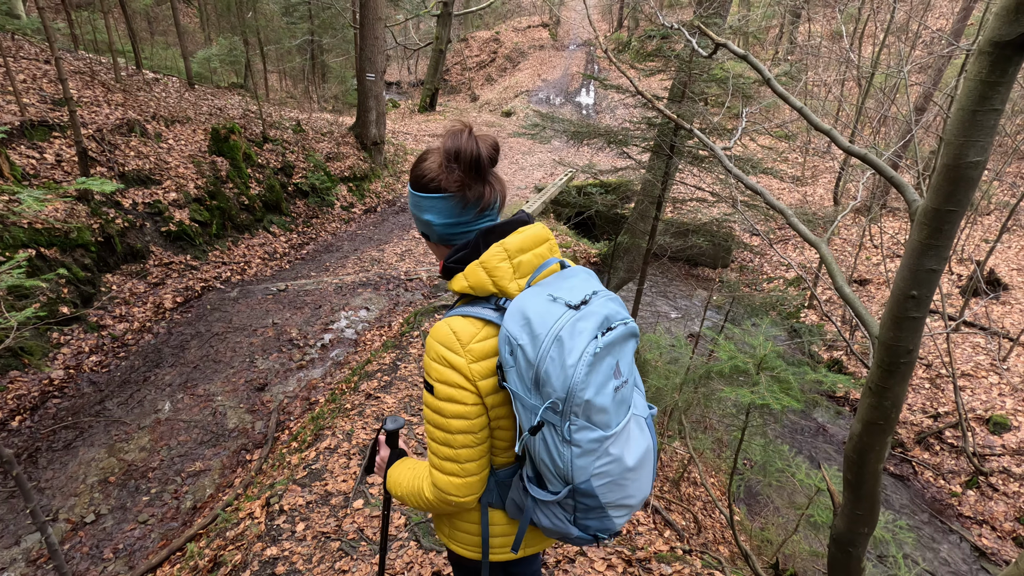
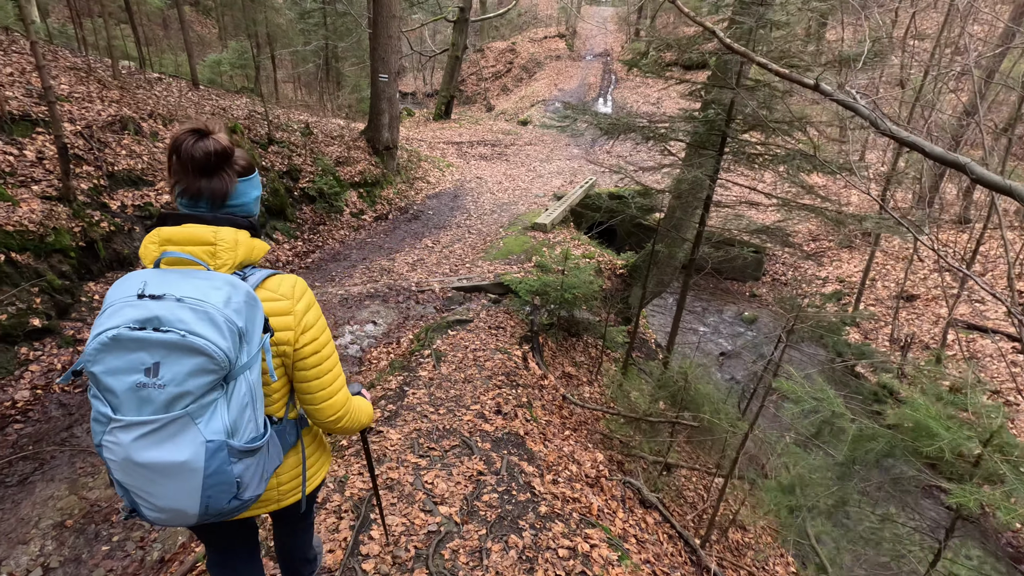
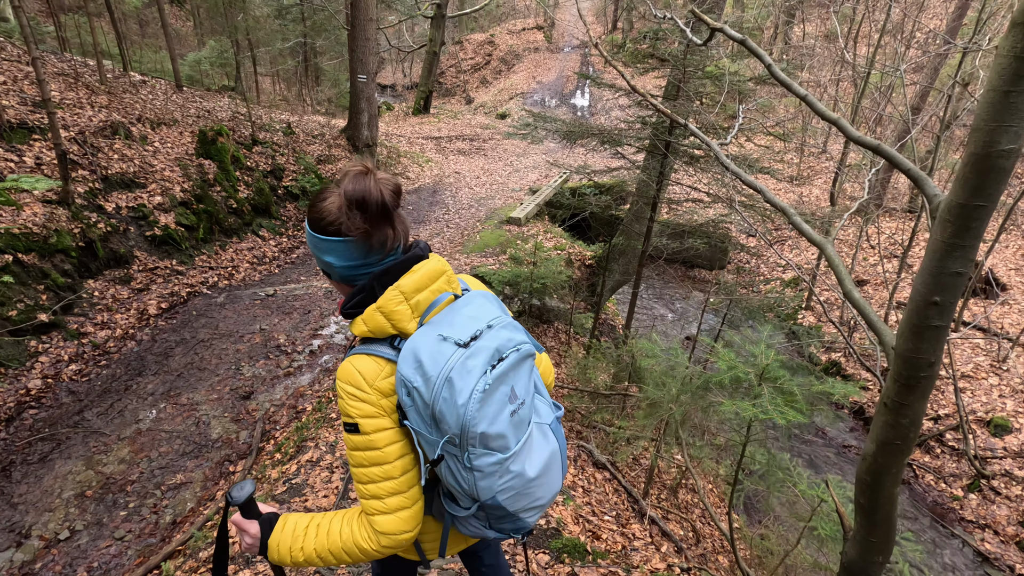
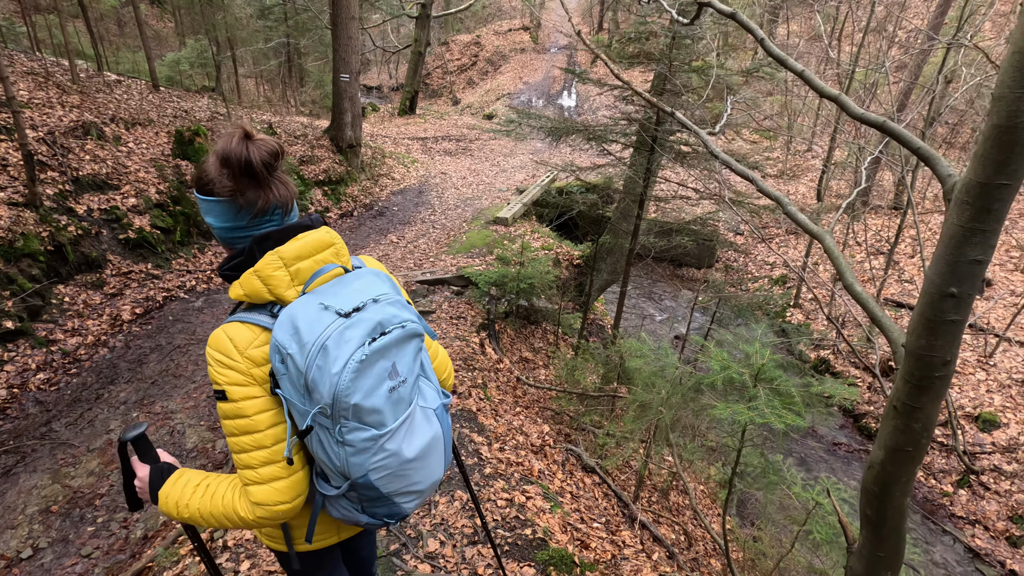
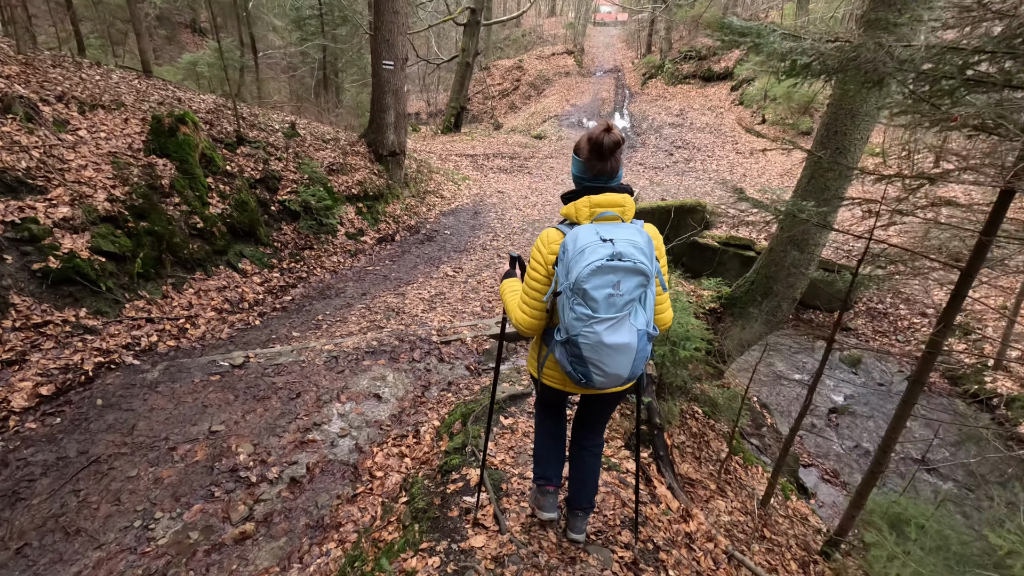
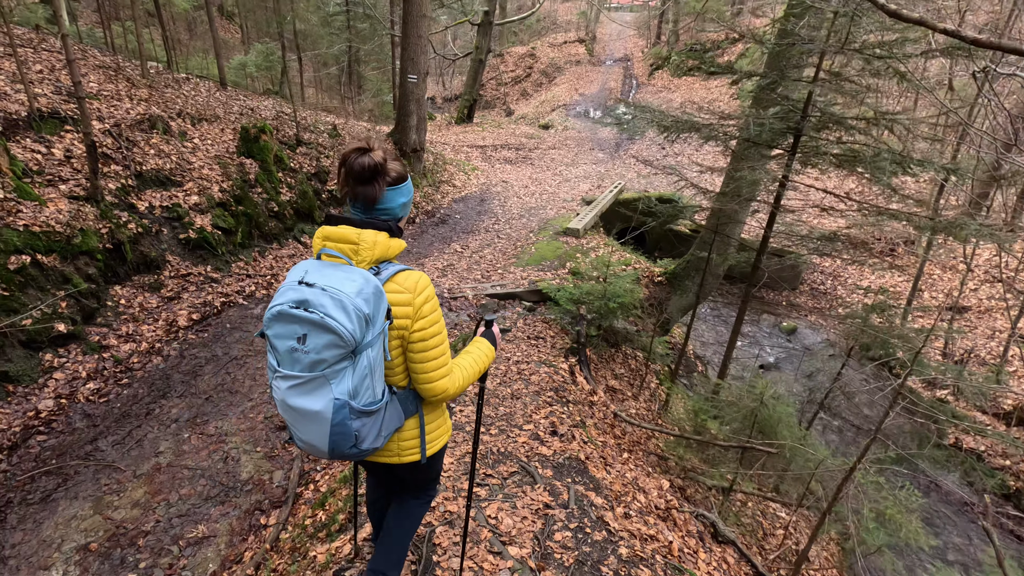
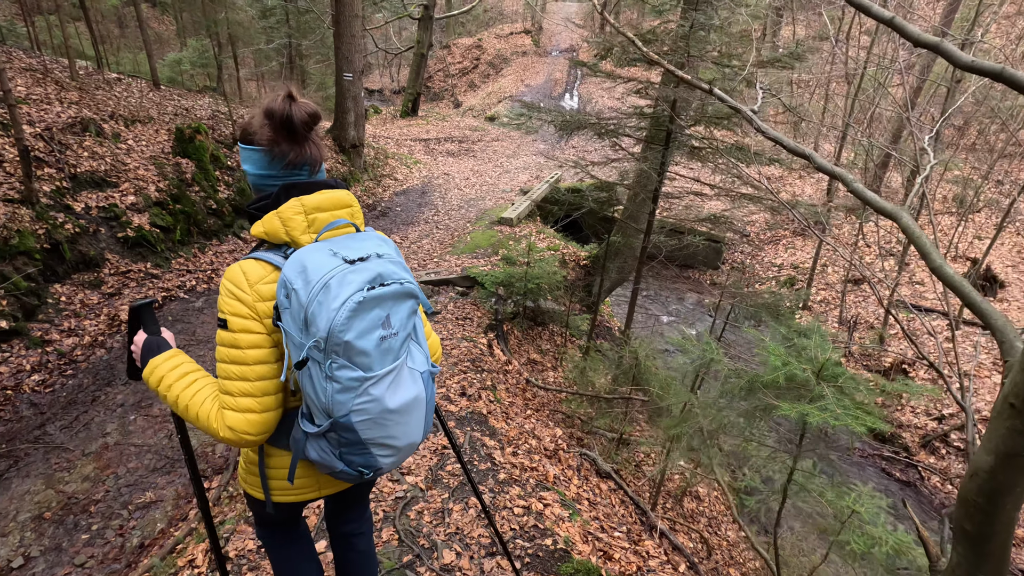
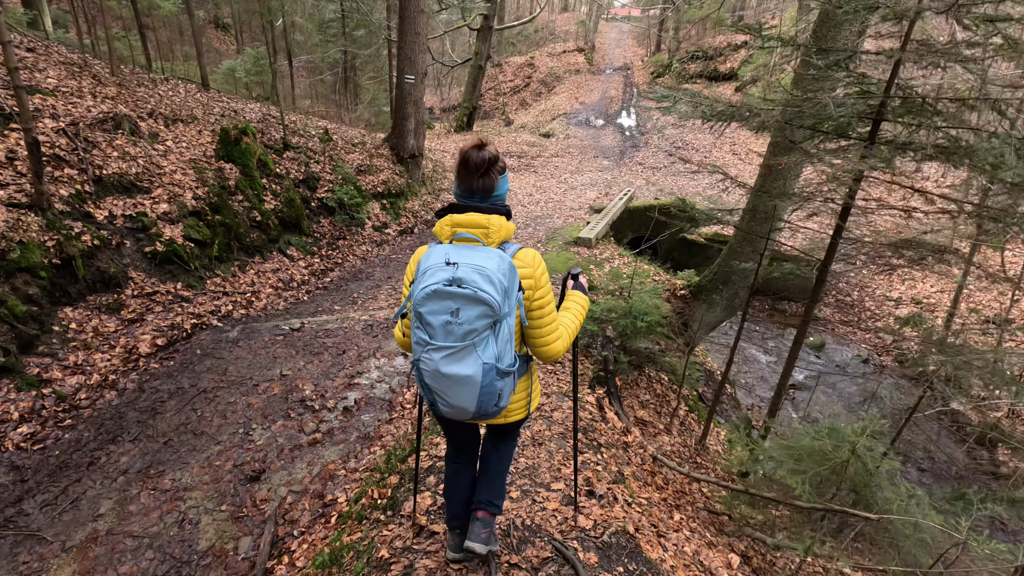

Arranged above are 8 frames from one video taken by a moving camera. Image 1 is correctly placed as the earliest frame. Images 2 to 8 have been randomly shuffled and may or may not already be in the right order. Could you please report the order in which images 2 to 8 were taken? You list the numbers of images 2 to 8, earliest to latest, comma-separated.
3, 4, 7, 2, 6, 8, 5
